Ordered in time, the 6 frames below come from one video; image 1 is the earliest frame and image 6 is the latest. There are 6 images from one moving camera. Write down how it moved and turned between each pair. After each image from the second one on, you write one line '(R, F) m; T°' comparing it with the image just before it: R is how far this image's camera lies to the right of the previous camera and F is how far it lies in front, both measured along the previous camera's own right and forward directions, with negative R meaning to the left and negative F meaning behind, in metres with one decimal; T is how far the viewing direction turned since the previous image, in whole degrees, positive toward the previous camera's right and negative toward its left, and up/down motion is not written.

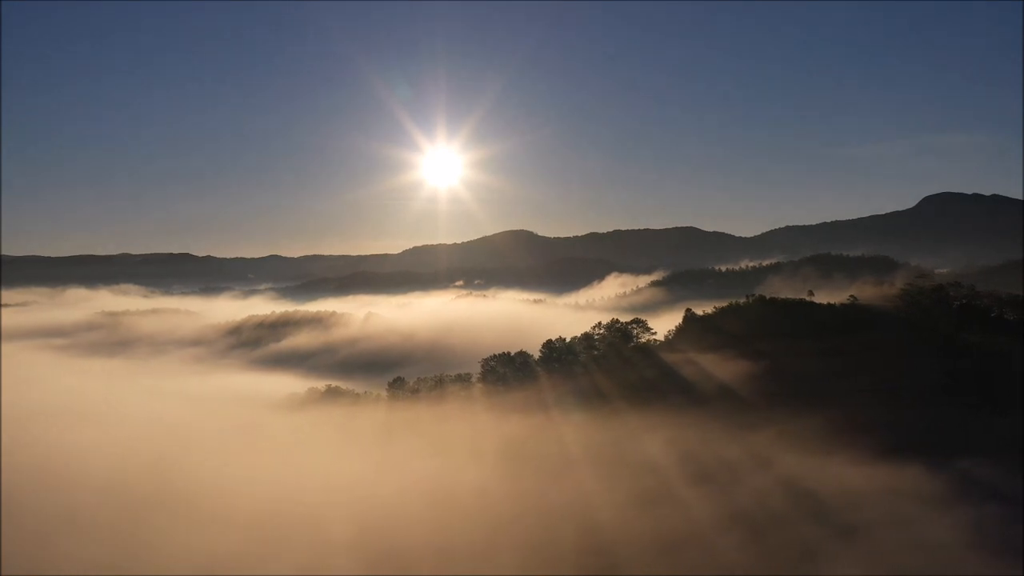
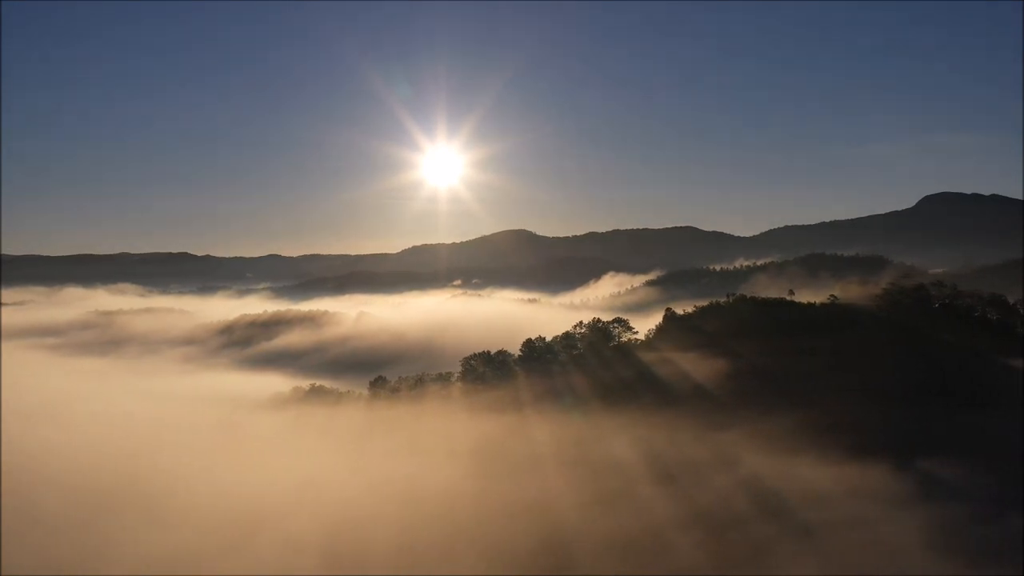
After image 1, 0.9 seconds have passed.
(+1.8, +0.1) m; 0°
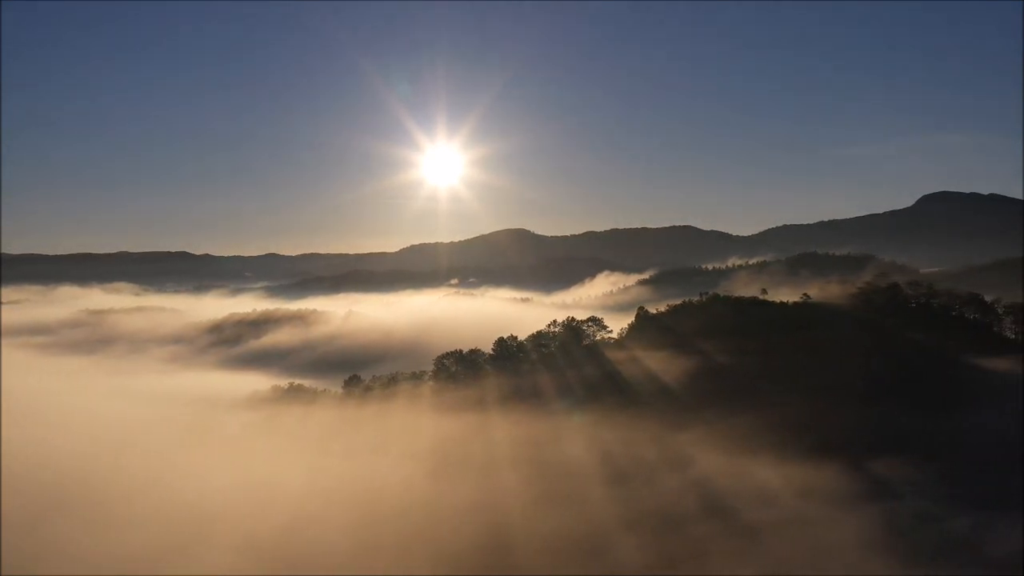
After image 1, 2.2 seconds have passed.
(+2.5, +0.3) m; 0°
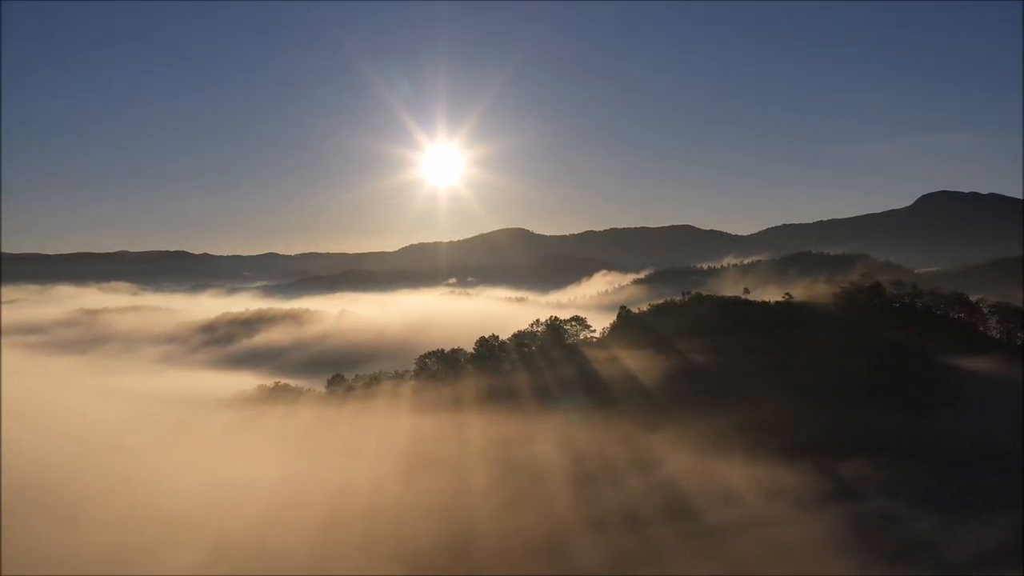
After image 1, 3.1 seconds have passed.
(+1.6, +0.1) m; 0°
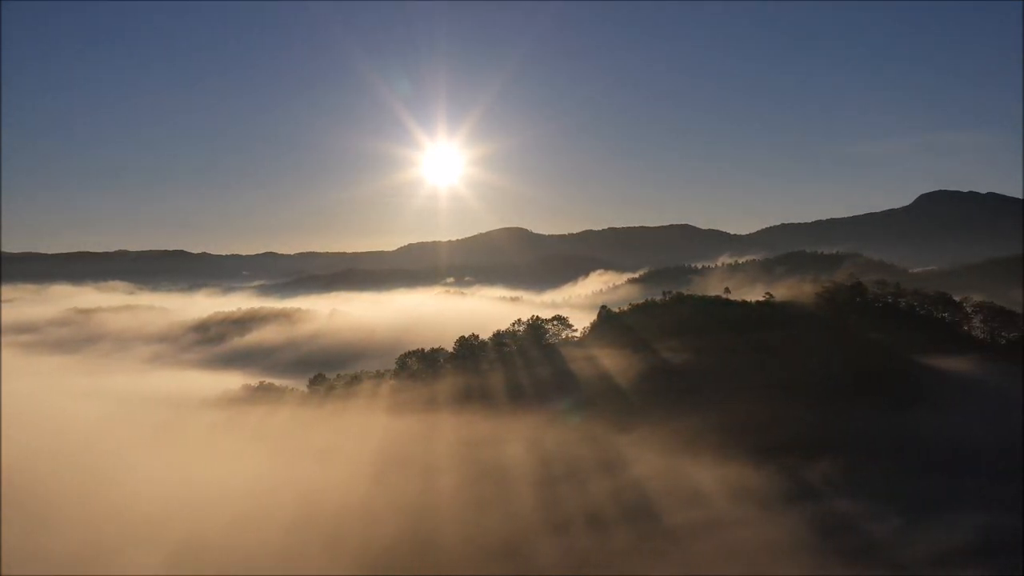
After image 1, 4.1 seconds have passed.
(+1.8, +0.2) m; 0°
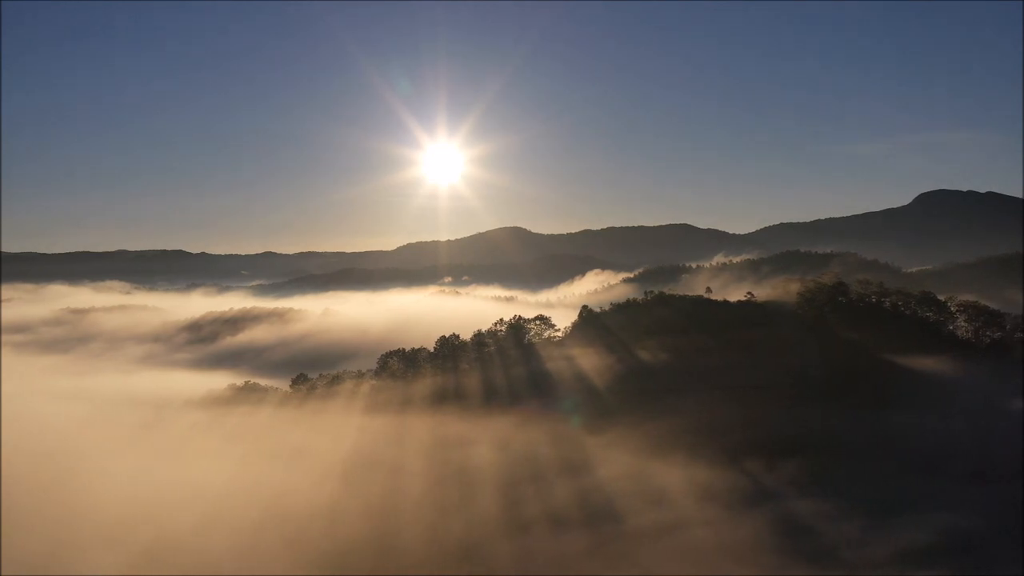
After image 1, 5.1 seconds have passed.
(+1.7, +0.2) m; 0°
